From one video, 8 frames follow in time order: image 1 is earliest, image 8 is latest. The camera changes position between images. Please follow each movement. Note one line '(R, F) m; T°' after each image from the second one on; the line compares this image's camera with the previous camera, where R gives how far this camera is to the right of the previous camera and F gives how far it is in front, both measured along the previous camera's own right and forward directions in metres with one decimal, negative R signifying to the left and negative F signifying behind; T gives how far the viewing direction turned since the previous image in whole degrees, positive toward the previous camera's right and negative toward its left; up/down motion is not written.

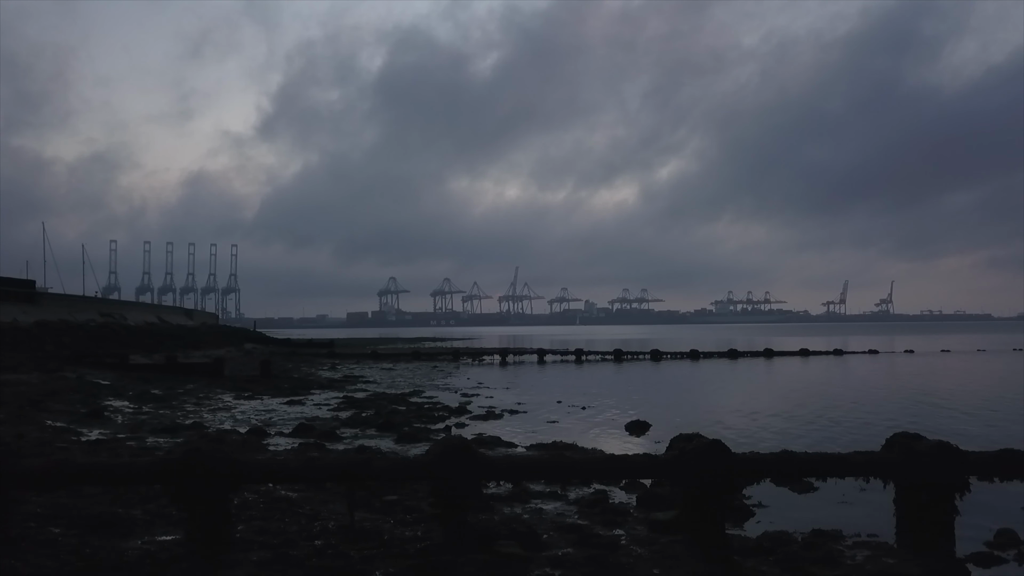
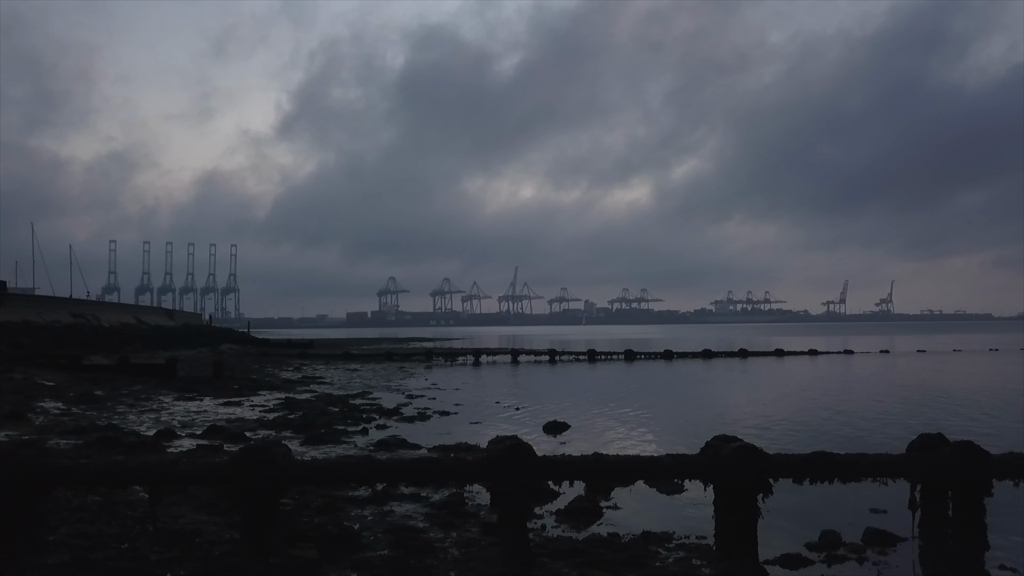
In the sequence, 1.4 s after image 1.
(+1.8, 0.0) m; 0°
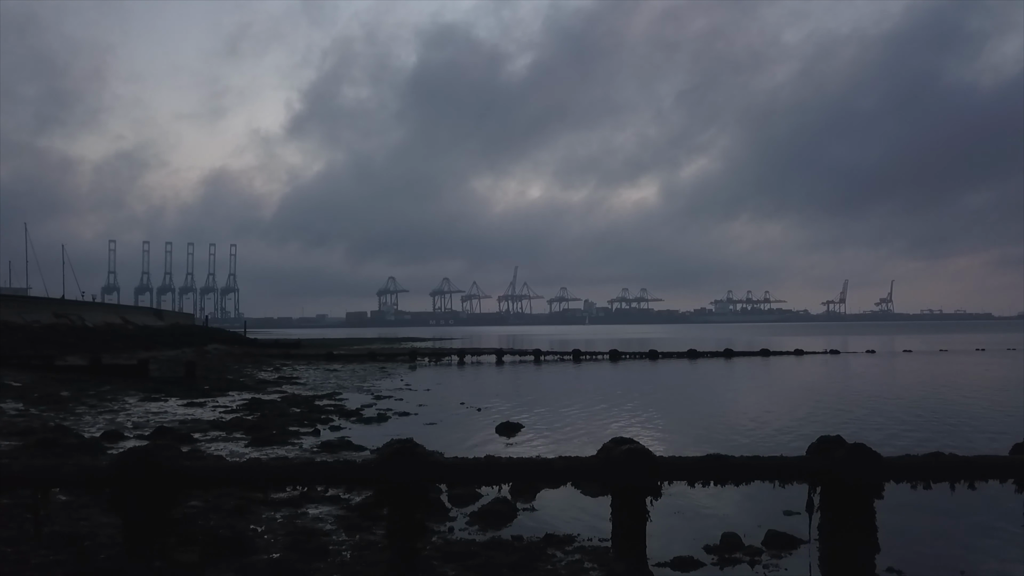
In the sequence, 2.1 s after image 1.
(+1.1, 0.0) m; 0°
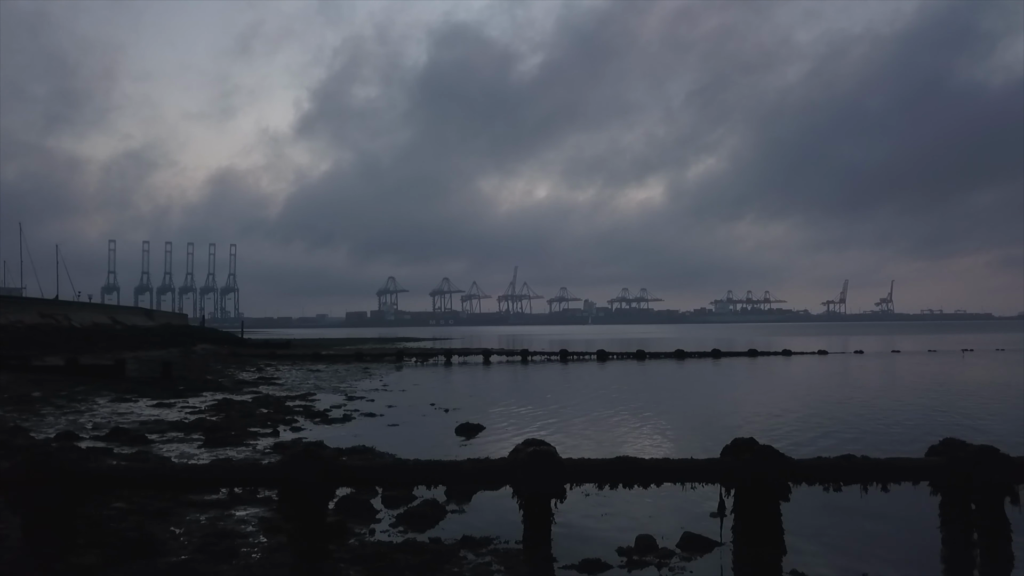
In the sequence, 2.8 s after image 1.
(+0.9, 0.0) m; 0°
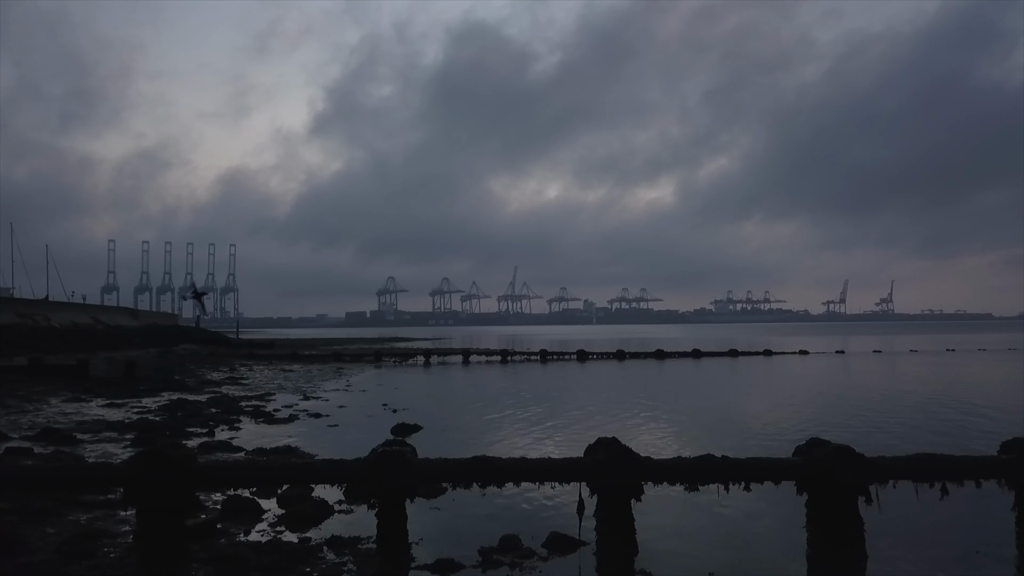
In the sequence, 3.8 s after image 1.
(+1.4, 0.0) m; 0°
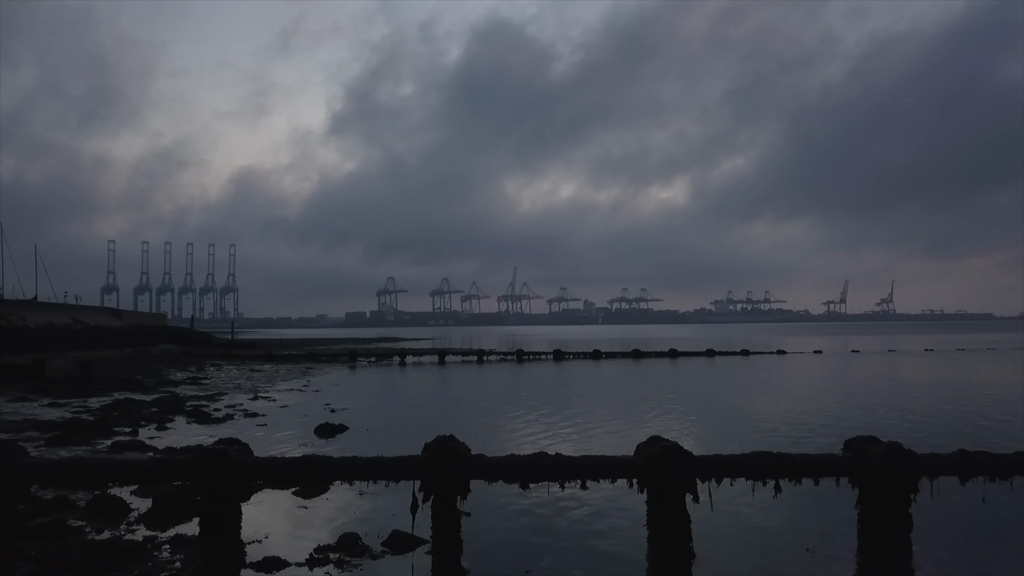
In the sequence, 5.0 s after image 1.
(+1.7, 0.0) m; 0°
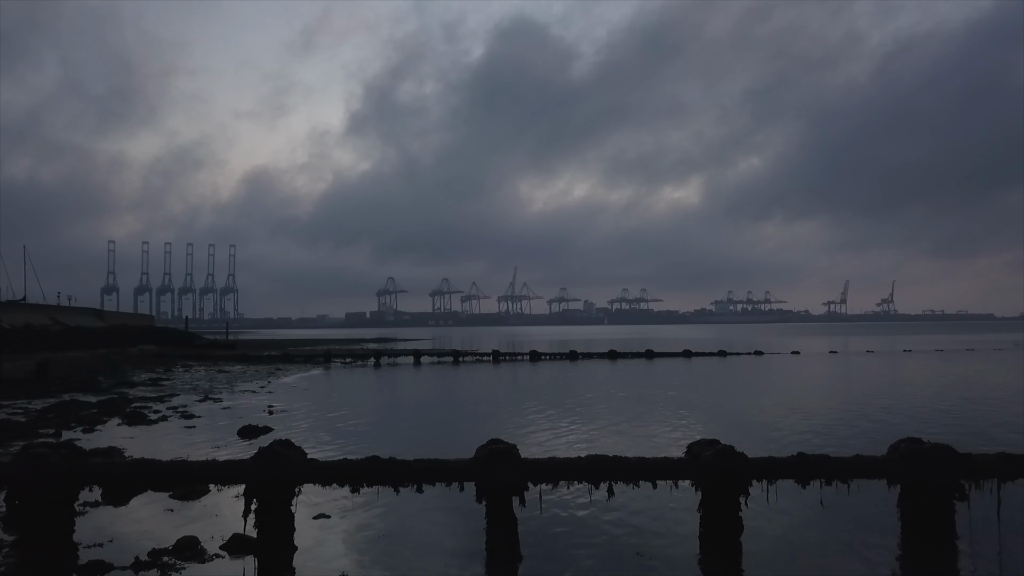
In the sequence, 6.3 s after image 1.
(+1.7, 0.0) m; 0°
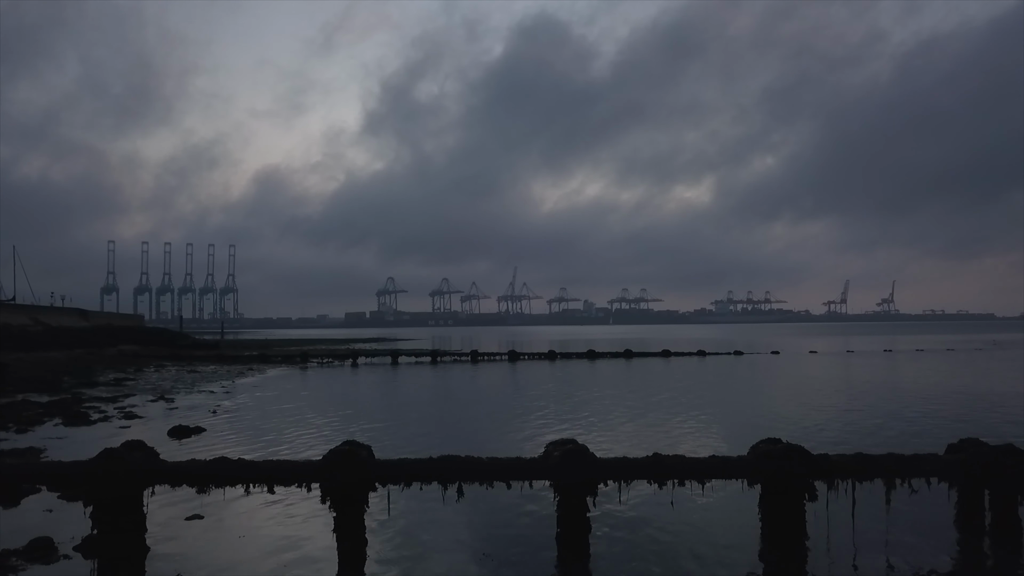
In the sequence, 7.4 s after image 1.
(+1.5, 0.0) m; 0°
